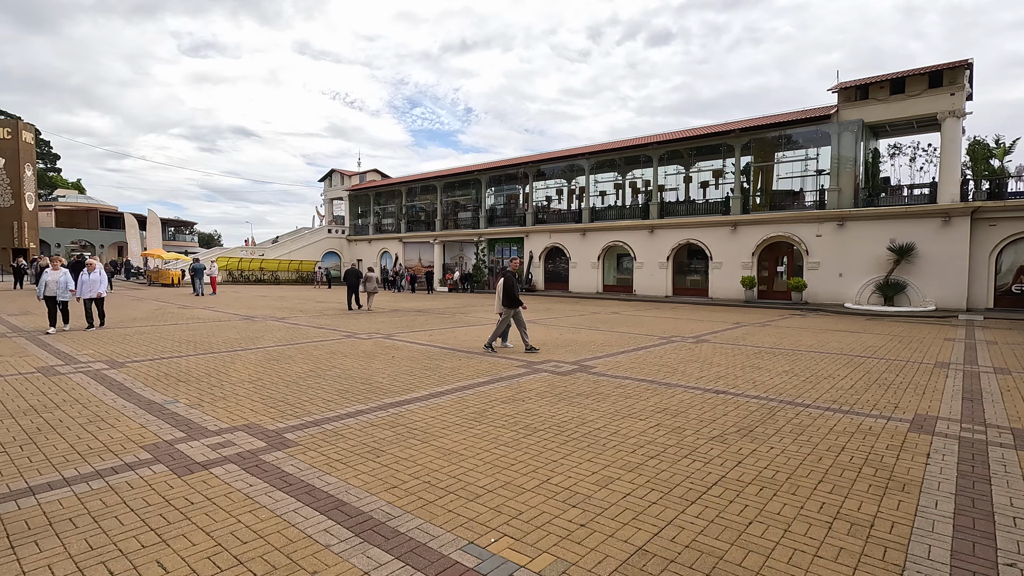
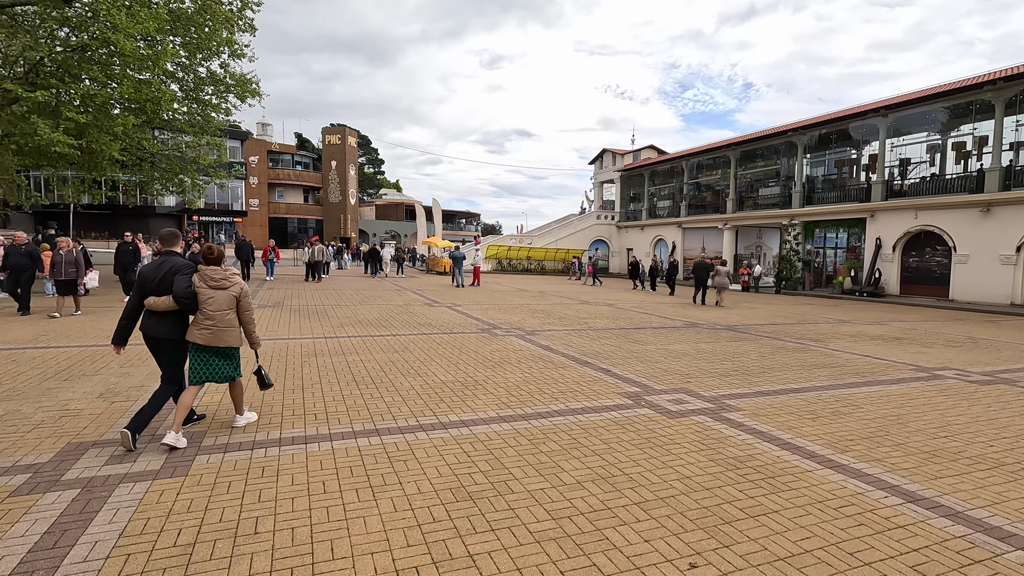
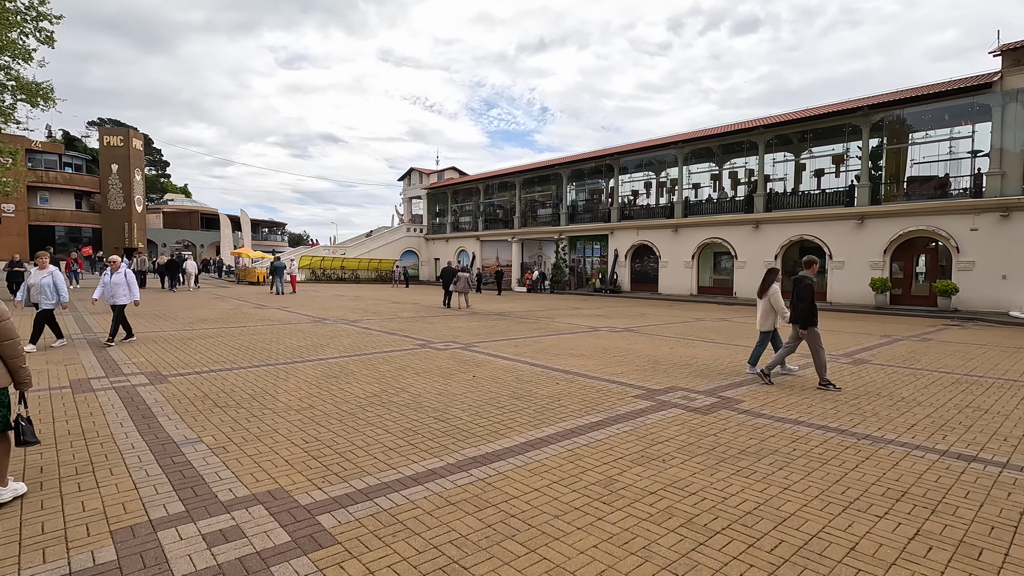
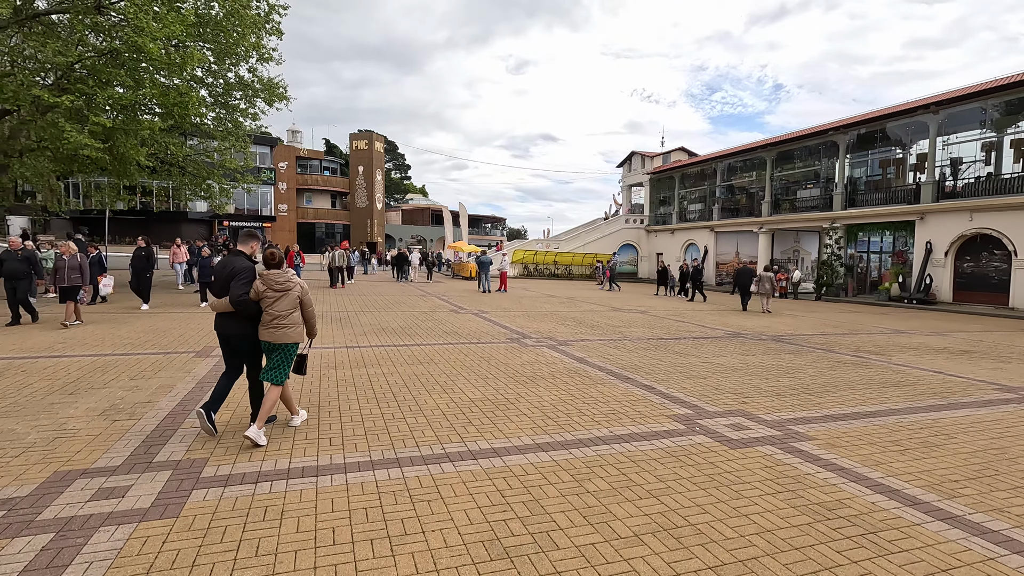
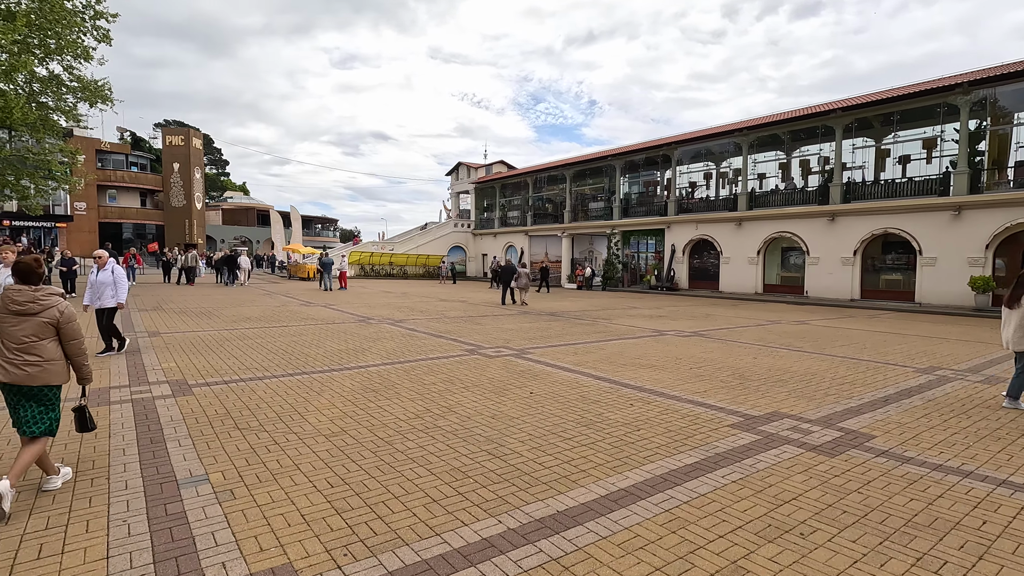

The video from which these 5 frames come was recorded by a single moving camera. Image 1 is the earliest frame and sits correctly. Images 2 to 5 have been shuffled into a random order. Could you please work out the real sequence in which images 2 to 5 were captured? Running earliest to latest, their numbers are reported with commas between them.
3, 5, 2, 4
